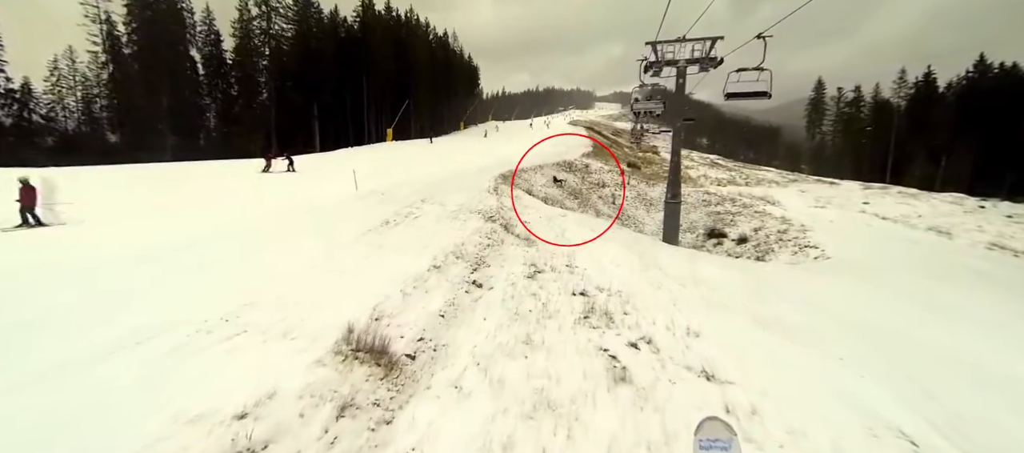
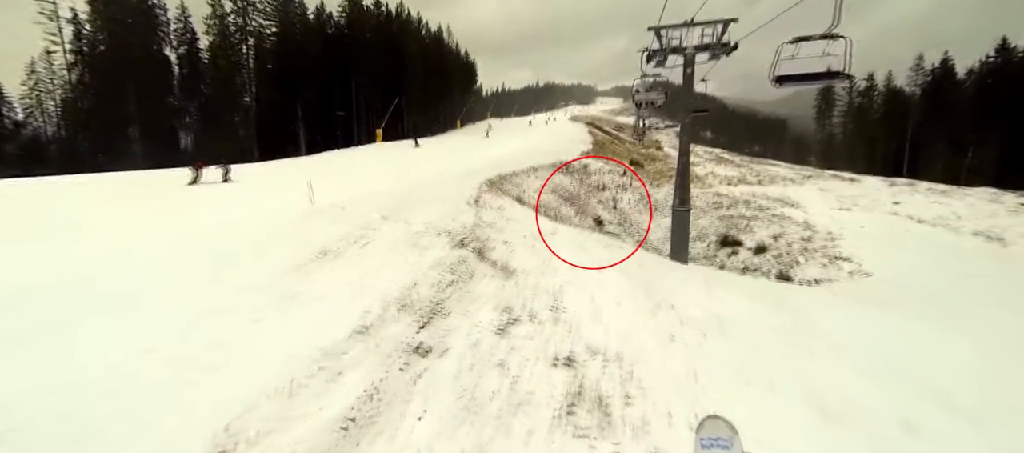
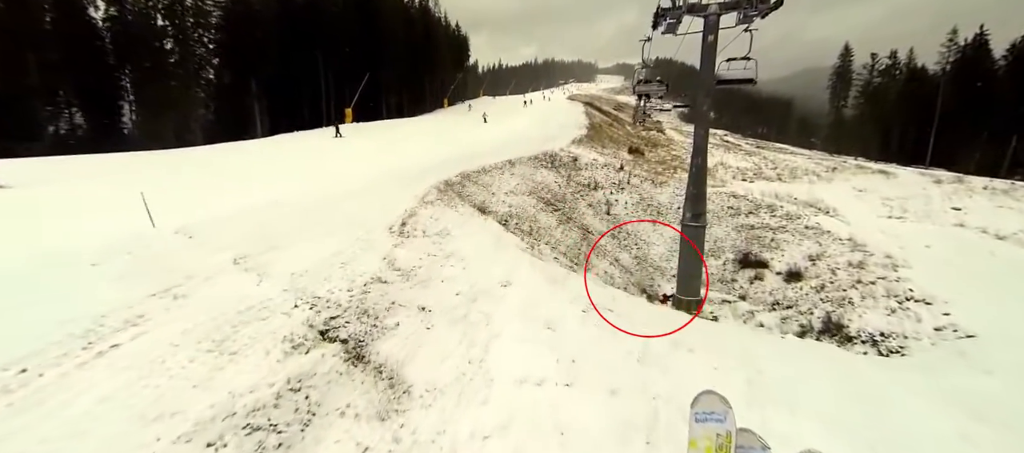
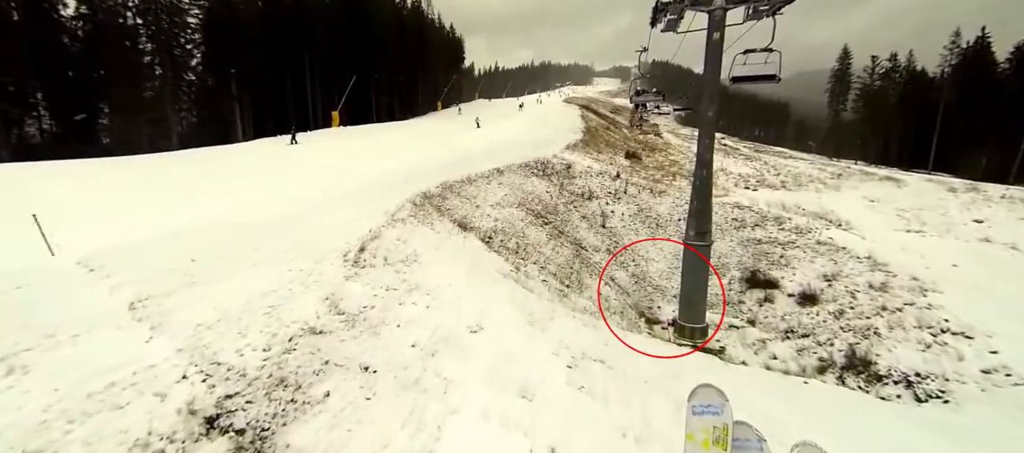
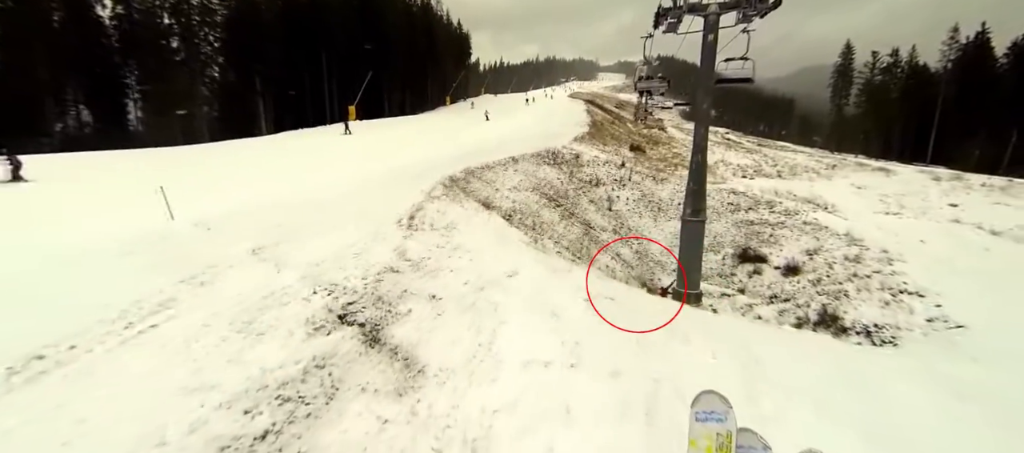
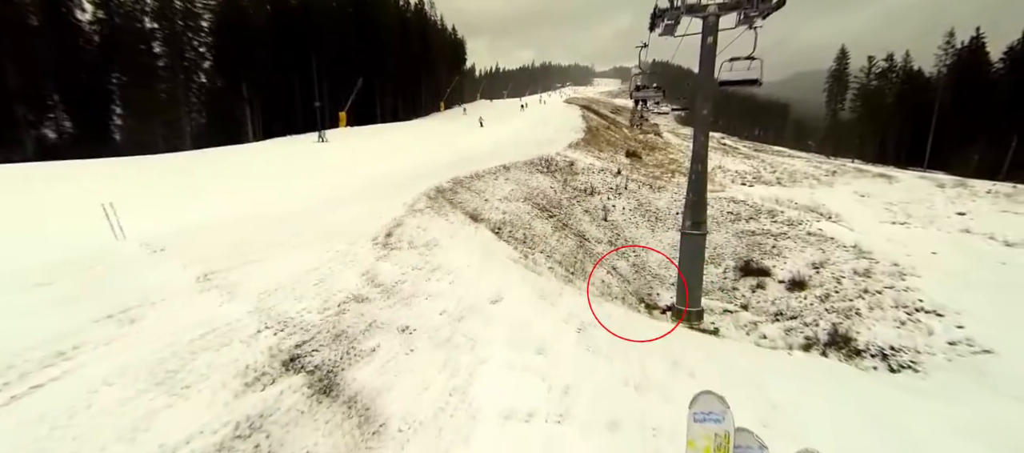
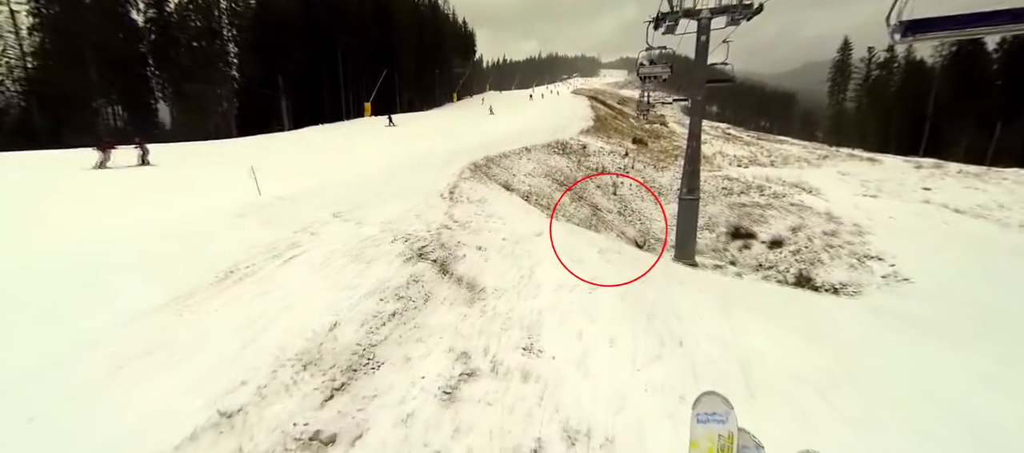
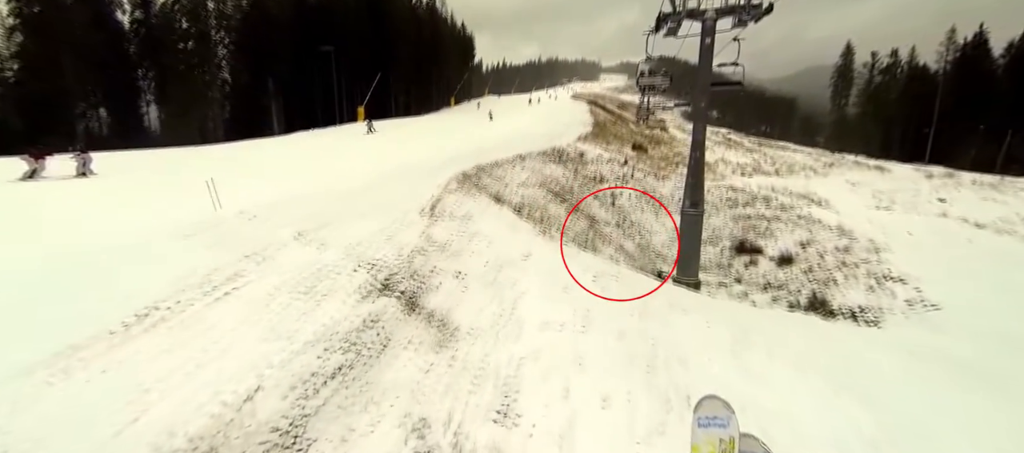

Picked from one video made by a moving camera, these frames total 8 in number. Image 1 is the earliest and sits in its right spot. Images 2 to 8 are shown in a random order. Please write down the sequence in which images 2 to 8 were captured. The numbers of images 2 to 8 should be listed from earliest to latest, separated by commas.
2, 7, 8, 3, 4, 6, 5
